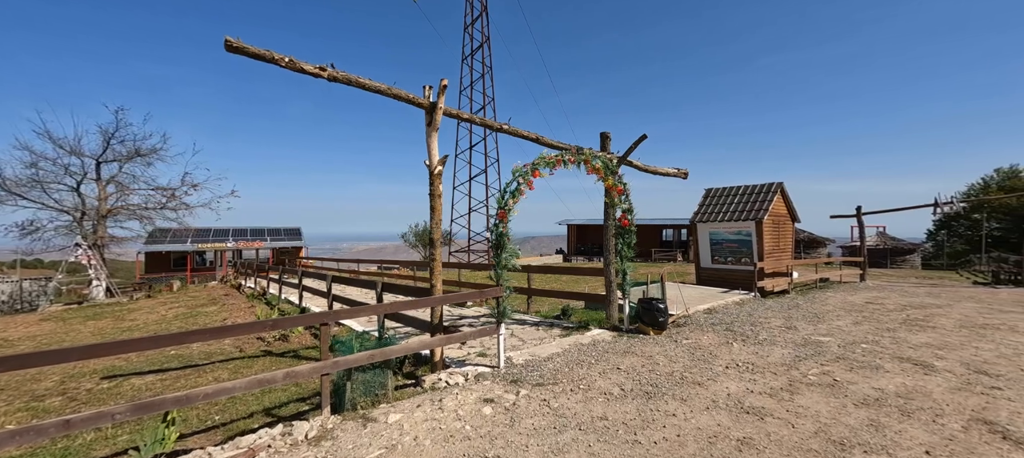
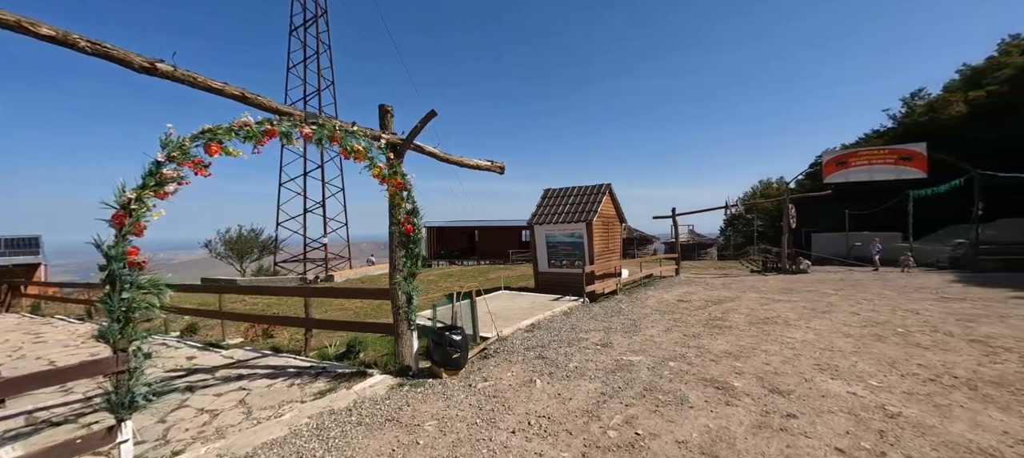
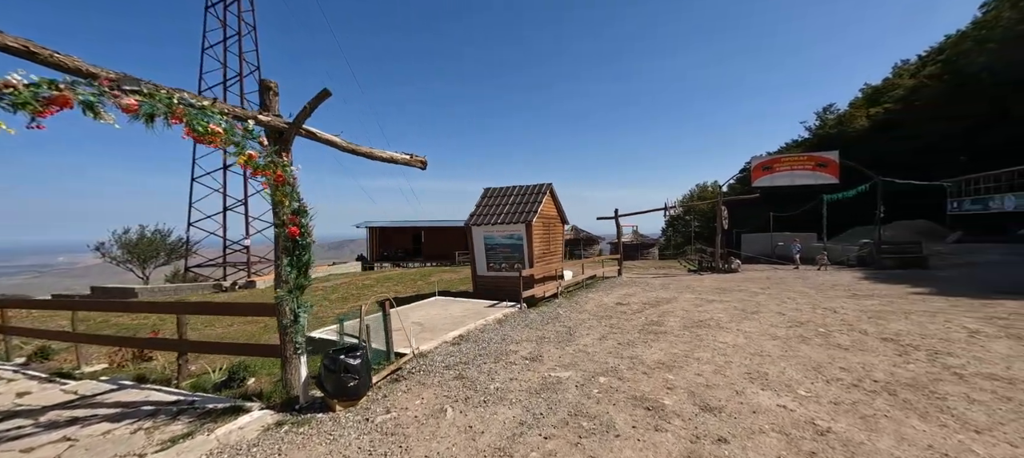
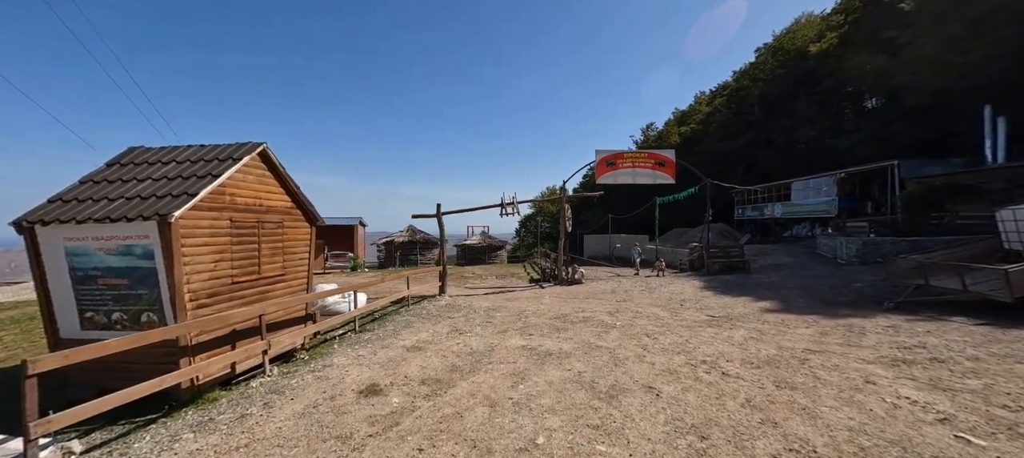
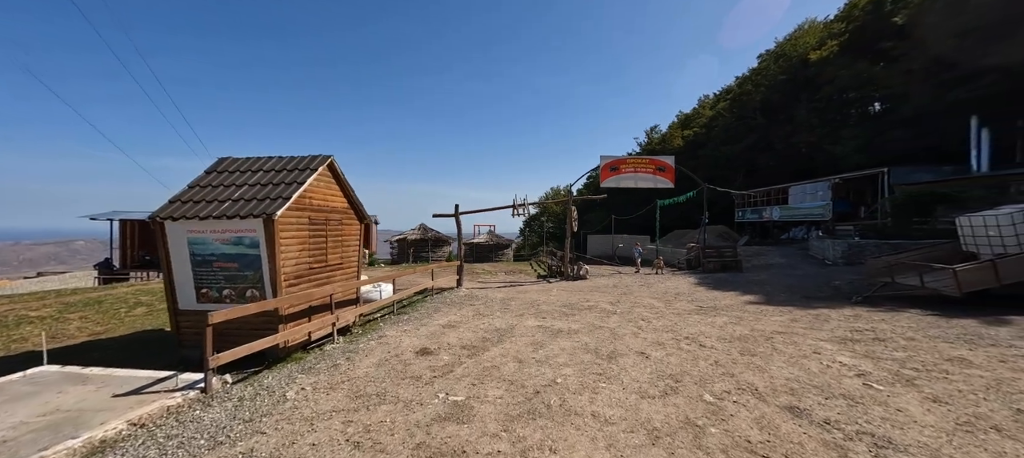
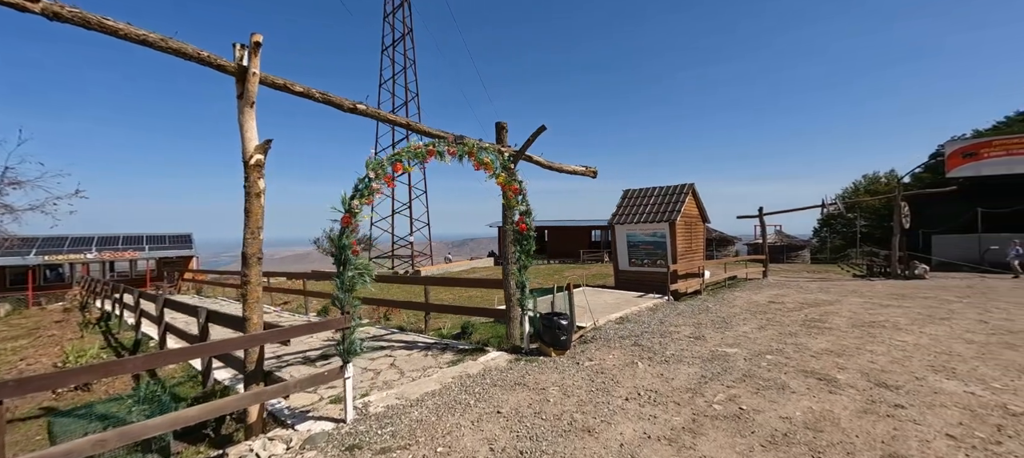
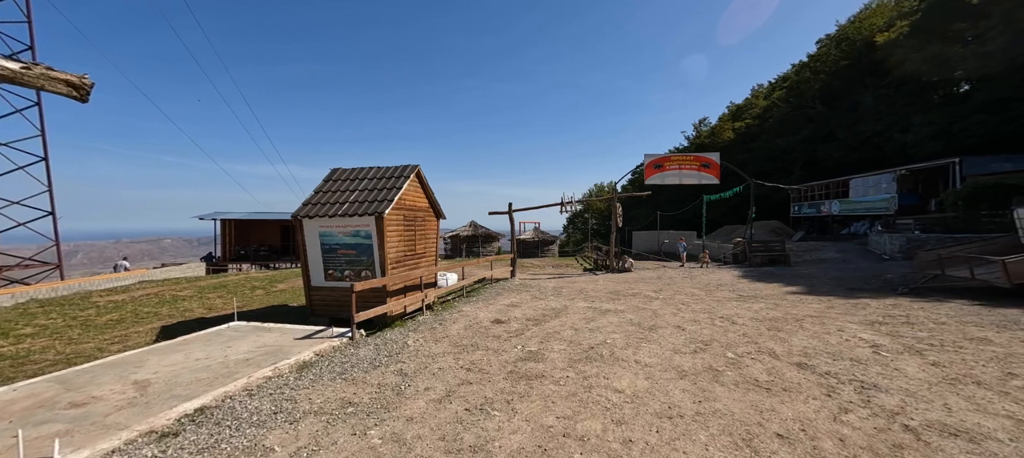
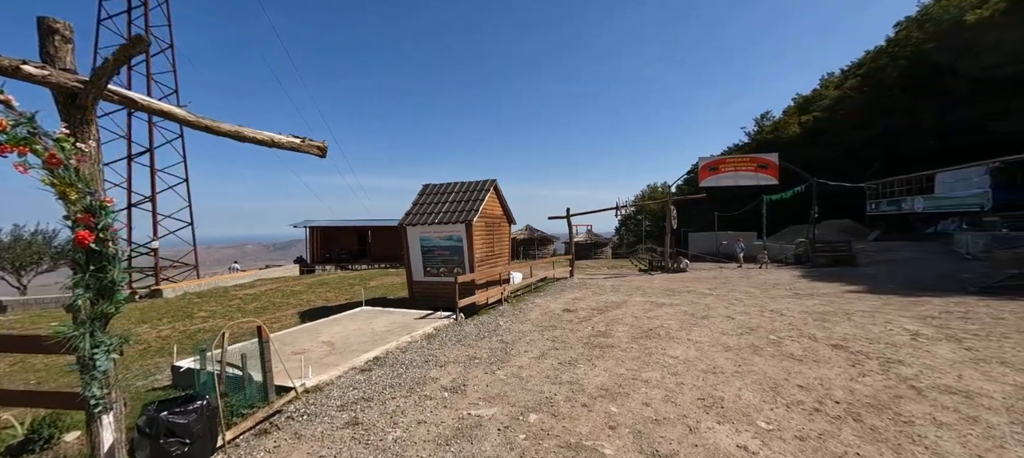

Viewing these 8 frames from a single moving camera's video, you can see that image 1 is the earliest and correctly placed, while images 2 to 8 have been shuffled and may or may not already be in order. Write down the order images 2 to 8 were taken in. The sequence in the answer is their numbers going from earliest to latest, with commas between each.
6, 2, 3, 8, 7, 5, 4
